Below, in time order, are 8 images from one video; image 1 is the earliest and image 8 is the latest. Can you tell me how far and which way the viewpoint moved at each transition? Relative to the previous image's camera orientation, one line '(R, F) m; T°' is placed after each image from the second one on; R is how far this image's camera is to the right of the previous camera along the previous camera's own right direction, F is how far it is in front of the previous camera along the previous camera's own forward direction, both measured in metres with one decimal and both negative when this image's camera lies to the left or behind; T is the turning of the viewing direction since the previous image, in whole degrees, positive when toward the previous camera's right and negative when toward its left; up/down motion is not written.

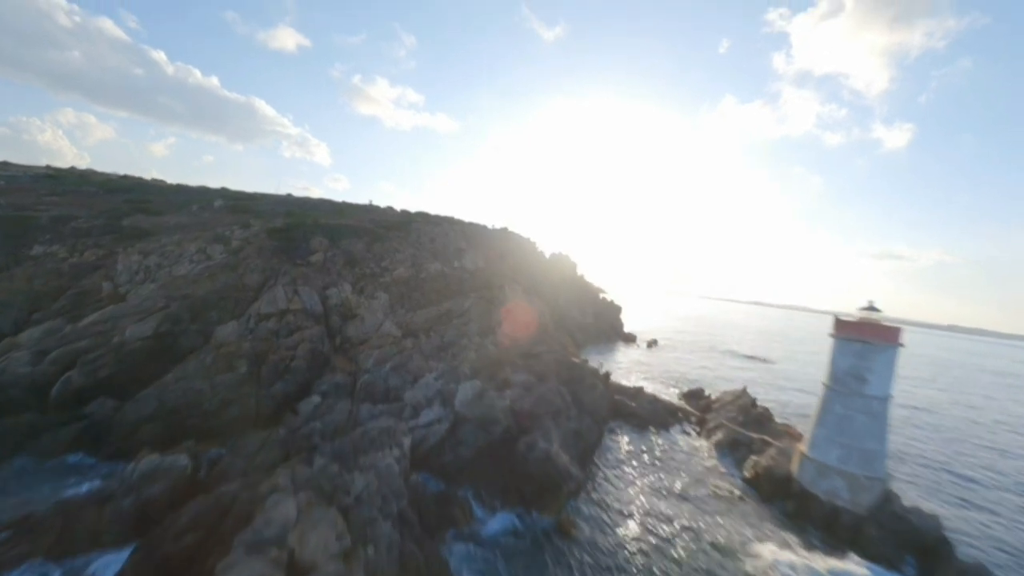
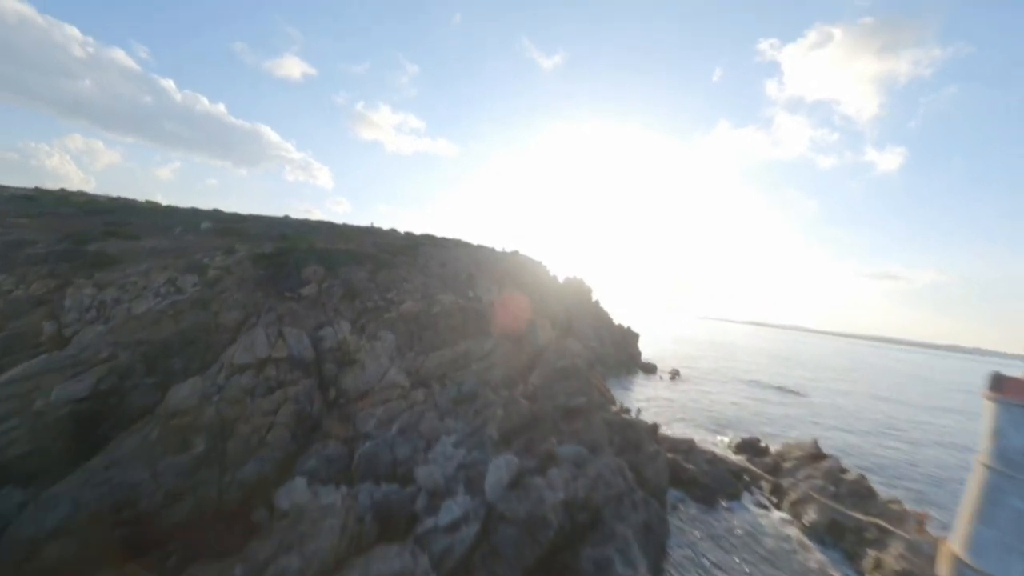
(-2.7, +5.8) m; 0°
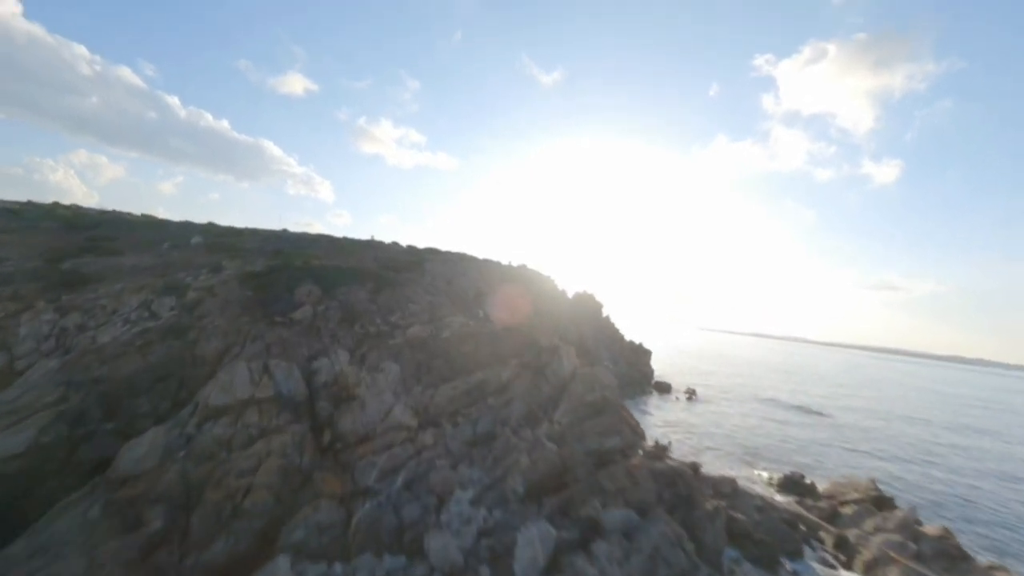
(-1.6, +3.5) m; 0°
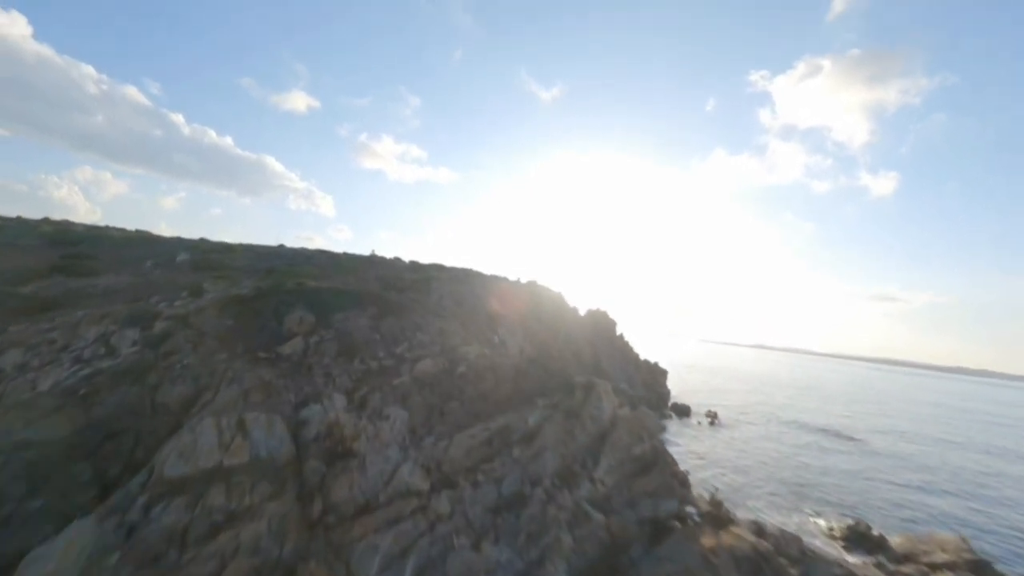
(-1.8, +4.1) m; 0°
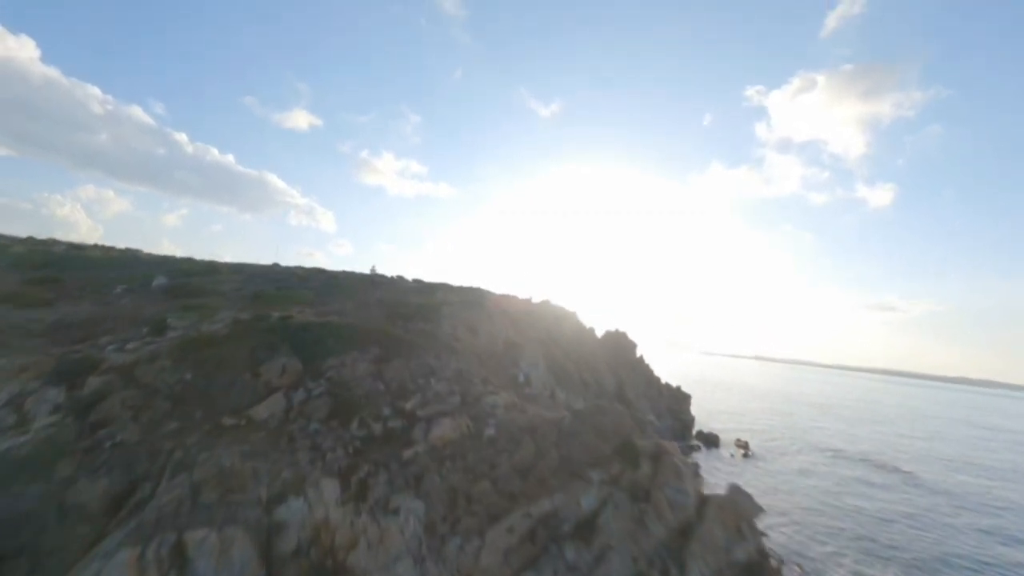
(-2.2, +5.2) m; 0°
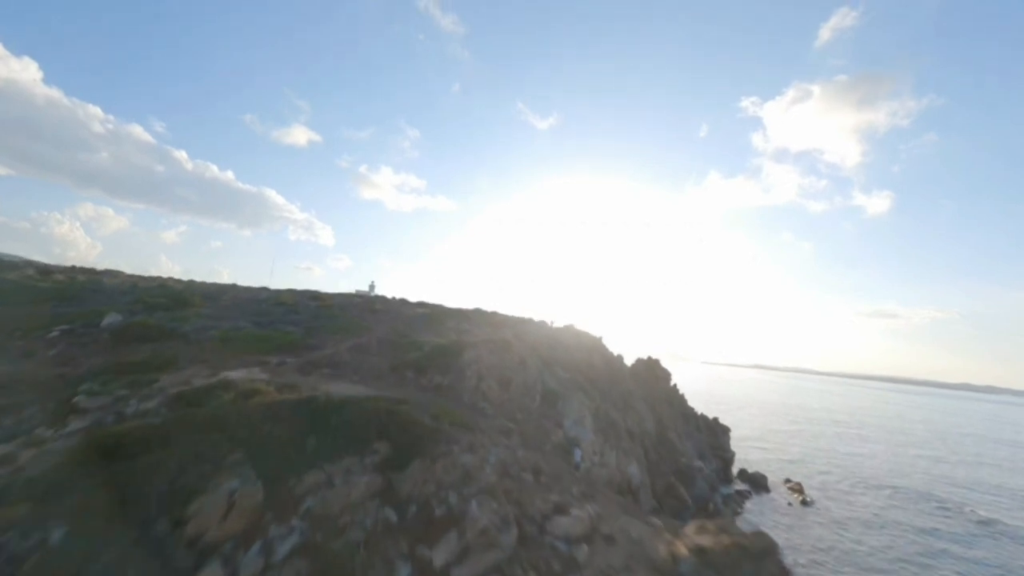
(-3.1, +7.4) m; 0°
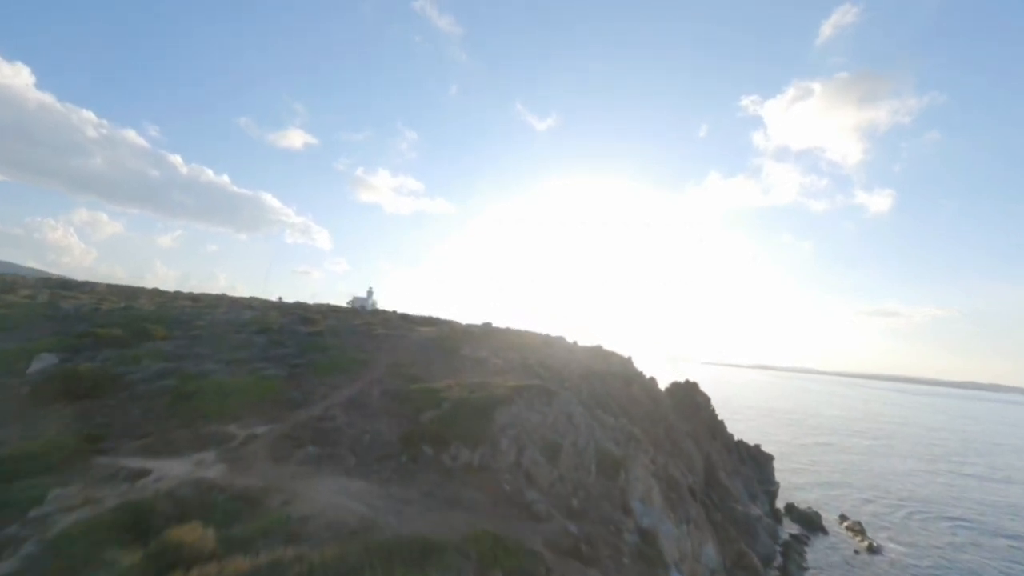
(-2.9, +7.0) m; 0°
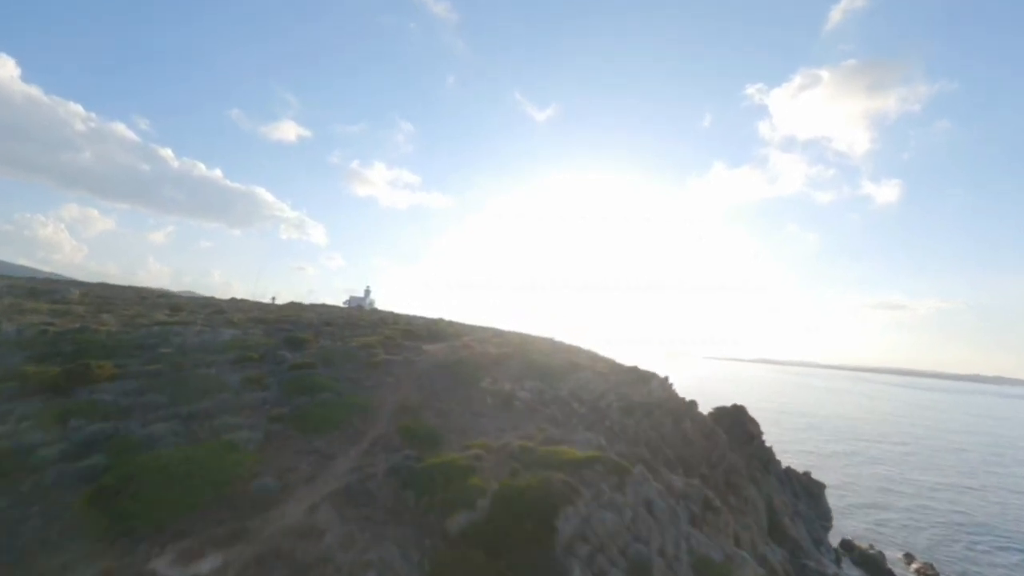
(-3.0, +7.1) m; 0°
